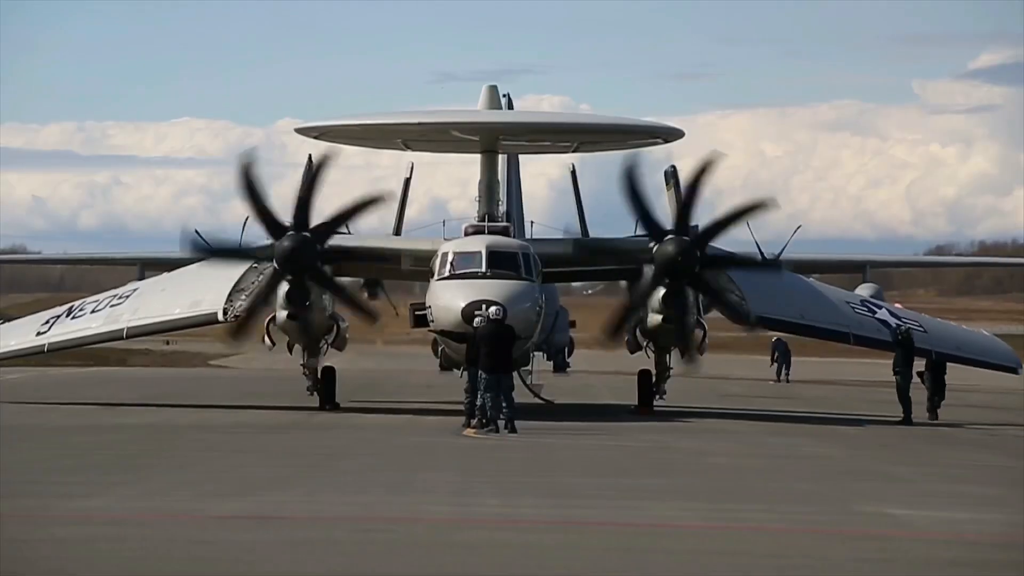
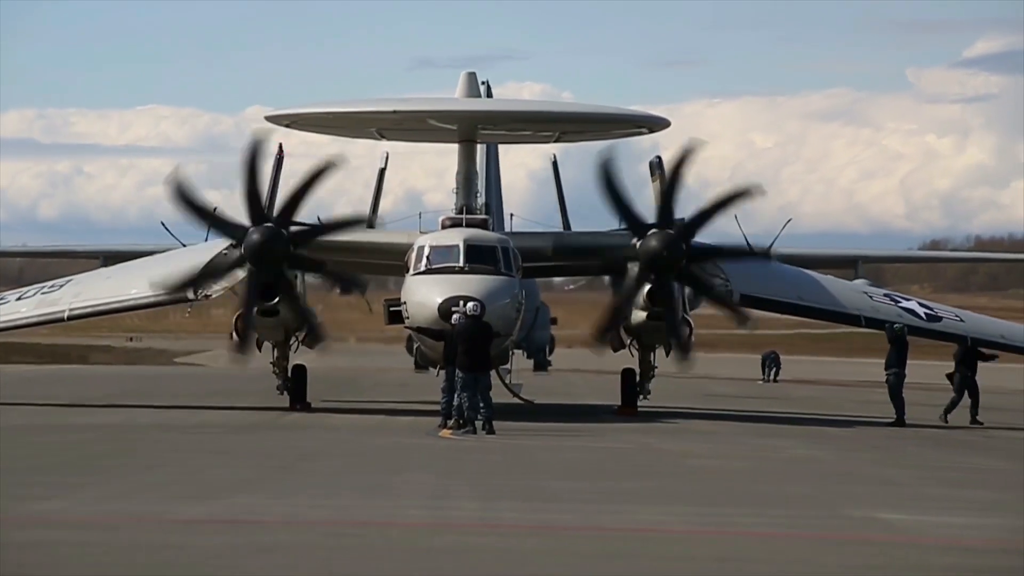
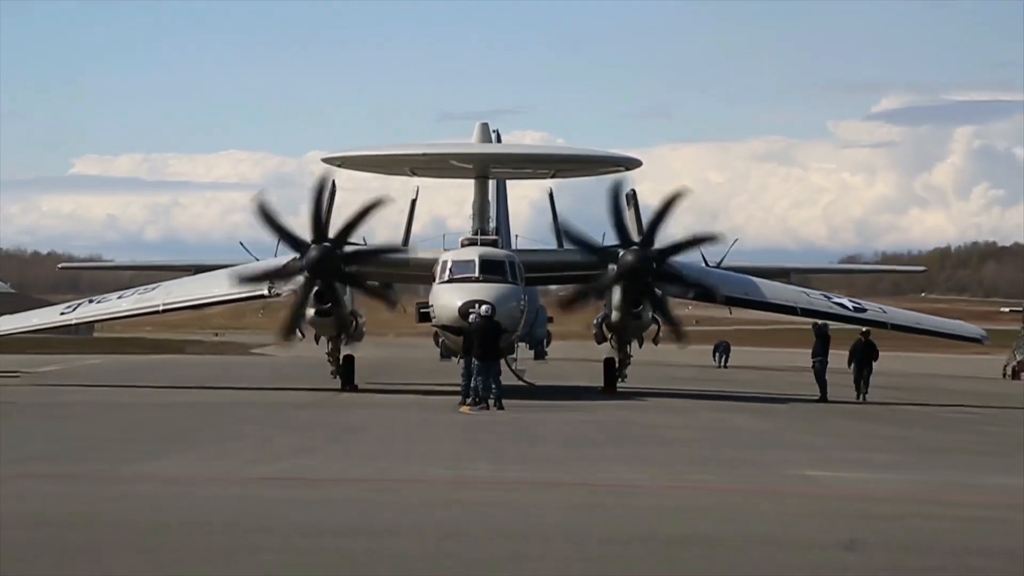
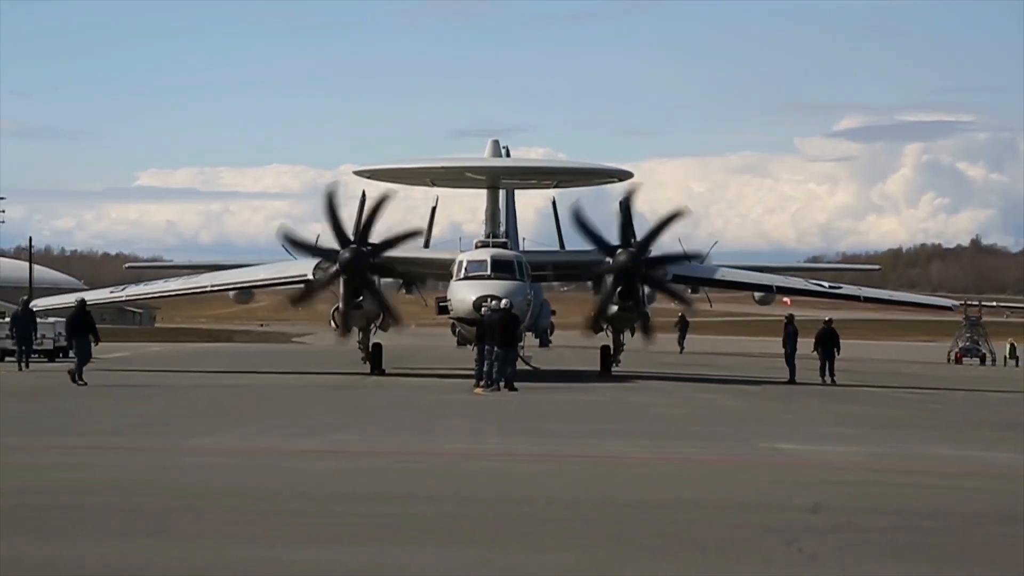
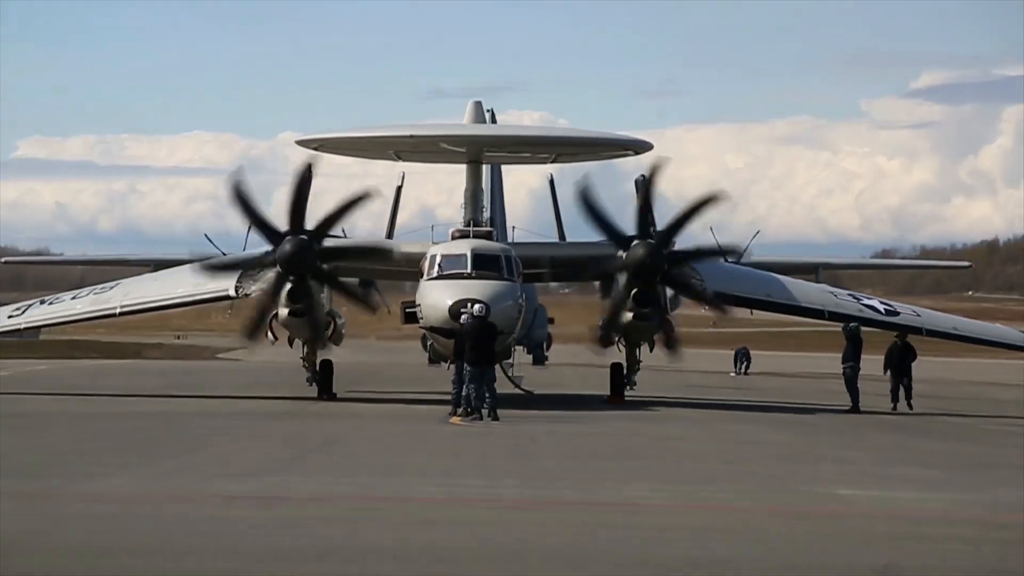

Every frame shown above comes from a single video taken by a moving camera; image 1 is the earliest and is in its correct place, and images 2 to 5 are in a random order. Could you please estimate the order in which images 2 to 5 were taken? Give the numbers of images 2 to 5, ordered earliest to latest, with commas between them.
2, 5, 3, 4
